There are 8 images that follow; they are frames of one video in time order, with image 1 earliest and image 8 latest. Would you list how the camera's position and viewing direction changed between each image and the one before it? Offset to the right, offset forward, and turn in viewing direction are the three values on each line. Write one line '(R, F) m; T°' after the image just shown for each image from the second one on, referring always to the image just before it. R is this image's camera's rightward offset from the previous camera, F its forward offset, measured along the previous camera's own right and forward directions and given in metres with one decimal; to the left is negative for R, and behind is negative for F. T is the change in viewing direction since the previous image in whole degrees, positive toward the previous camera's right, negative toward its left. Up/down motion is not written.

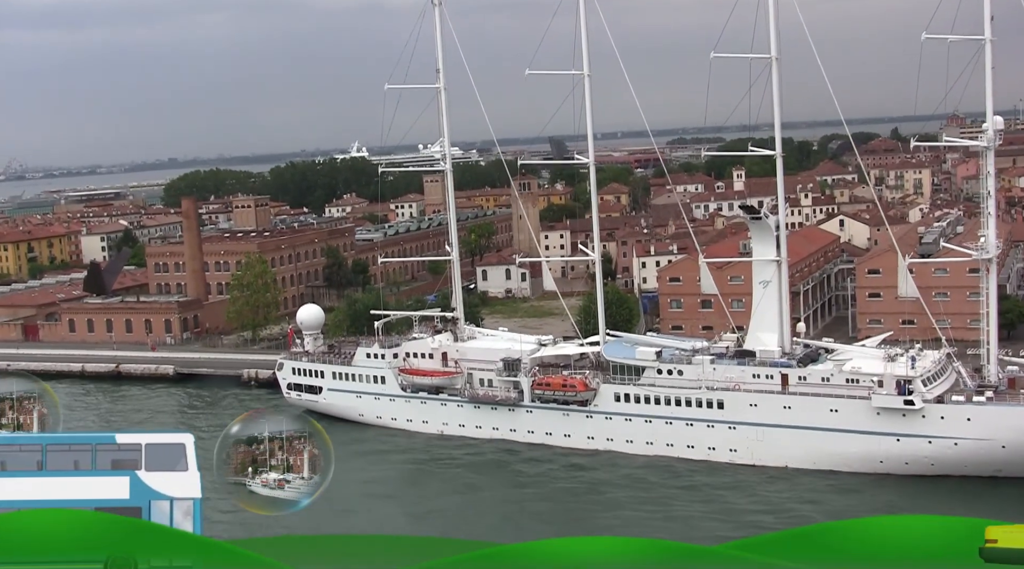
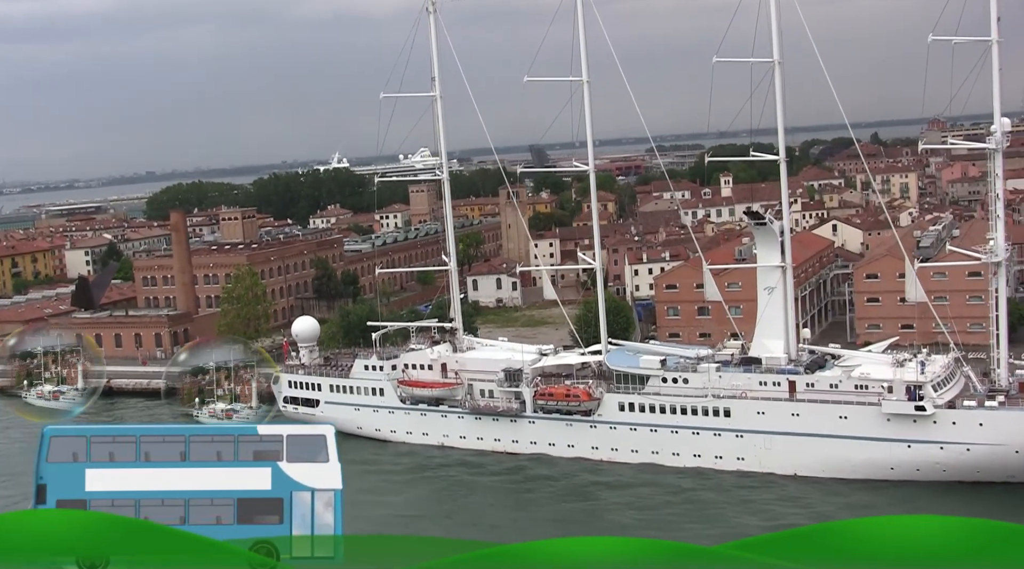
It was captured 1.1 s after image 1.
(-0.4, +0.3) m; +1°
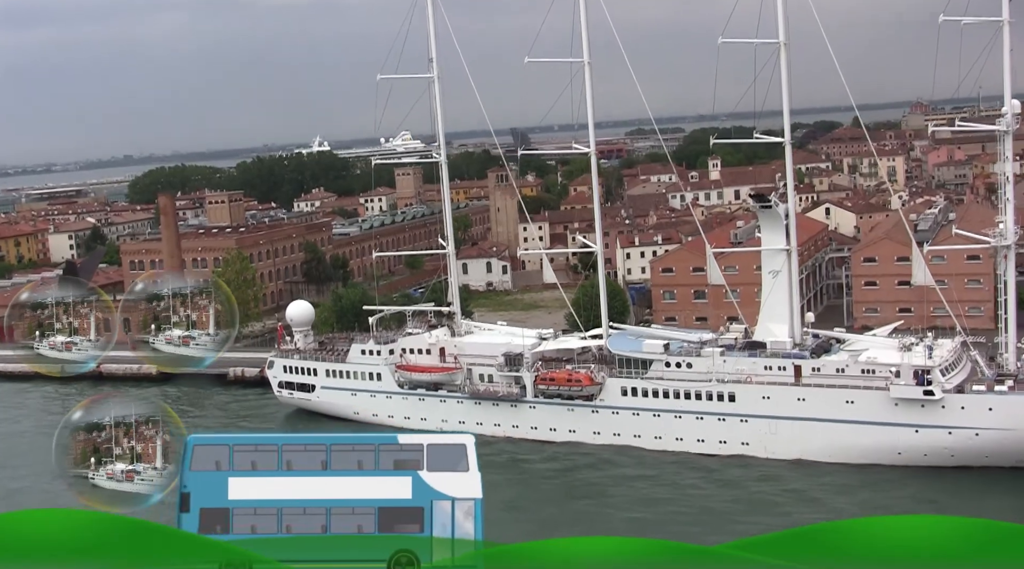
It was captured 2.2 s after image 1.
(-0.4, +0.3) m; +1°
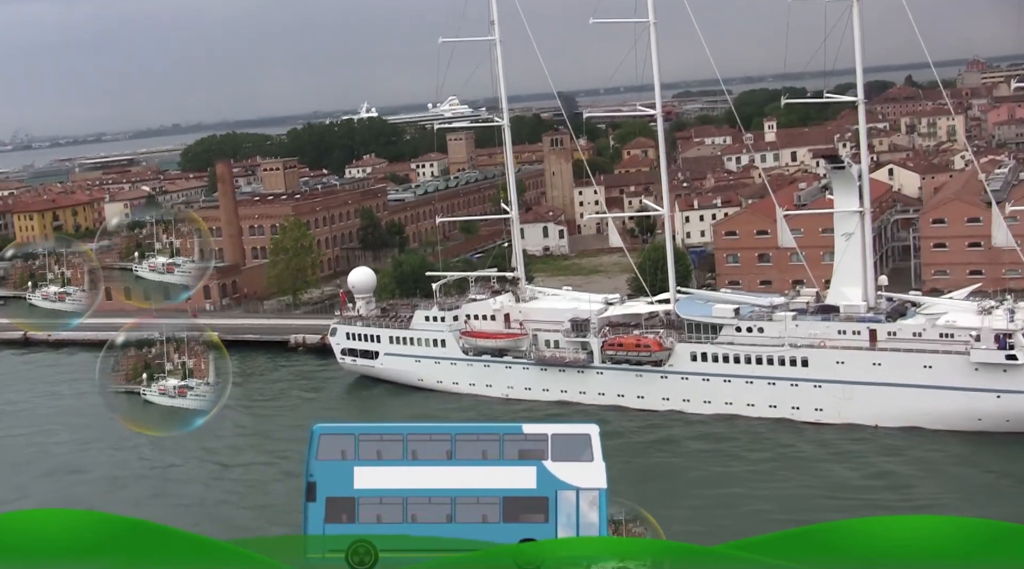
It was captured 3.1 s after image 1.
(-0.4, +0.2) m; -2°
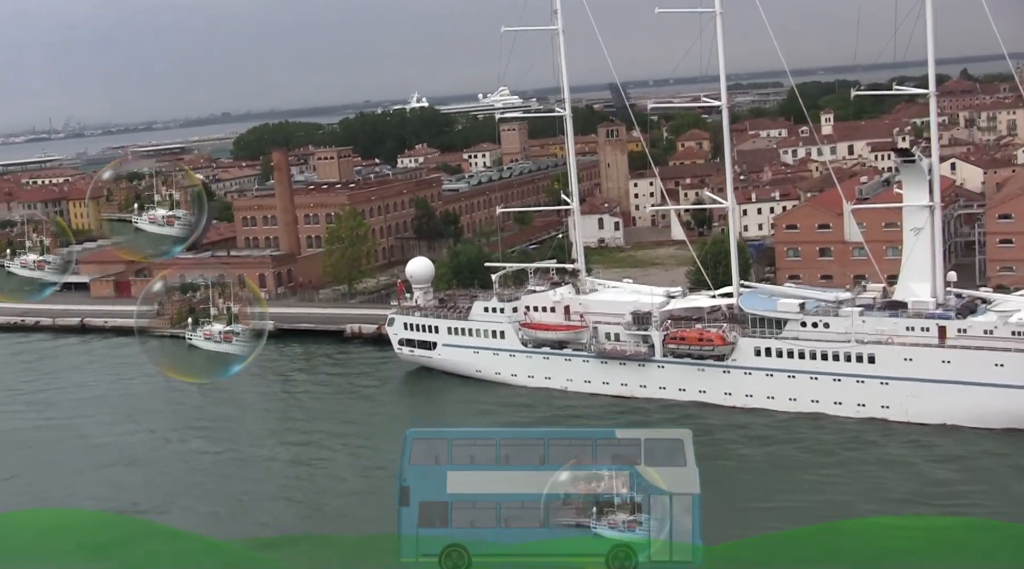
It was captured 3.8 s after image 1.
(-0.3, +0.1) m; -2°
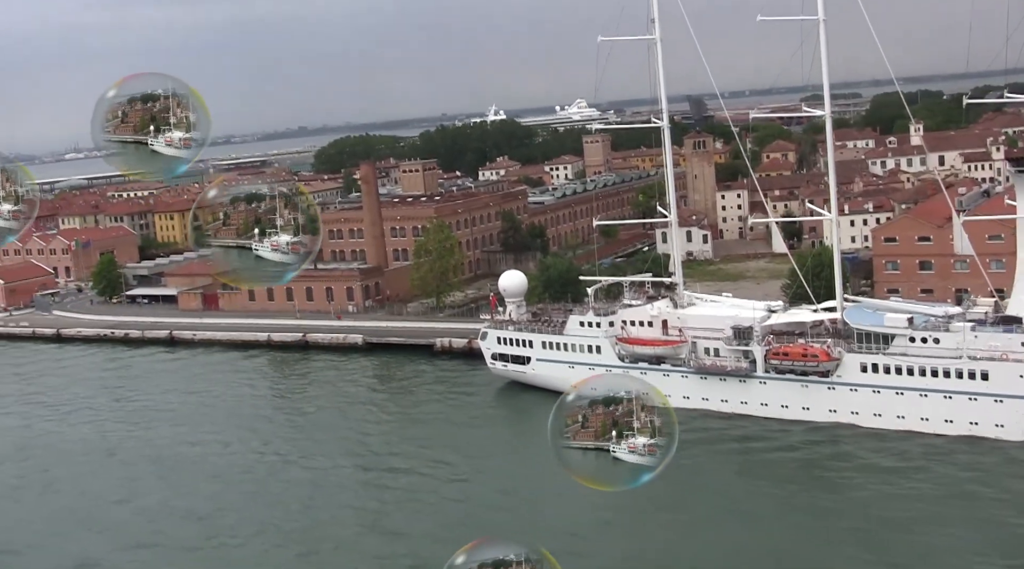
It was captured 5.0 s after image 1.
(-0.5, +0.2) m; -3°
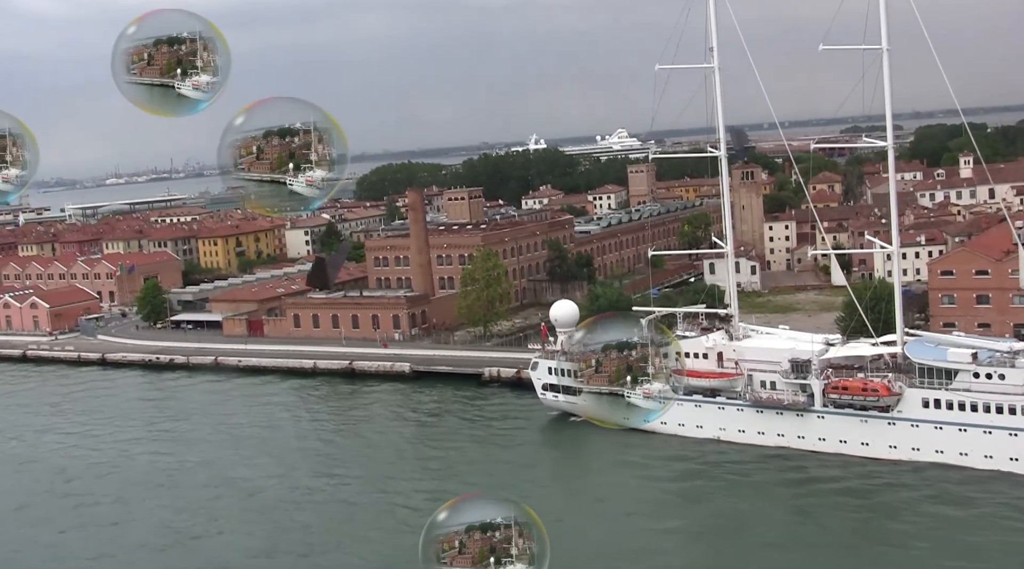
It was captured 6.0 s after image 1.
(-0.3, +0.2) m; -2°
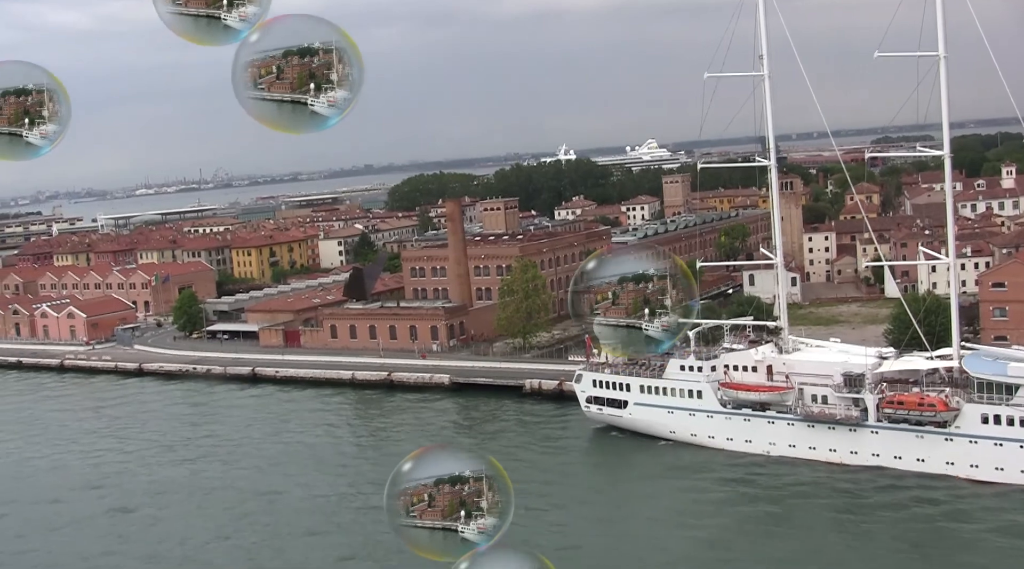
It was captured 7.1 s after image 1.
(-0.4, +0.3) m; -1°
